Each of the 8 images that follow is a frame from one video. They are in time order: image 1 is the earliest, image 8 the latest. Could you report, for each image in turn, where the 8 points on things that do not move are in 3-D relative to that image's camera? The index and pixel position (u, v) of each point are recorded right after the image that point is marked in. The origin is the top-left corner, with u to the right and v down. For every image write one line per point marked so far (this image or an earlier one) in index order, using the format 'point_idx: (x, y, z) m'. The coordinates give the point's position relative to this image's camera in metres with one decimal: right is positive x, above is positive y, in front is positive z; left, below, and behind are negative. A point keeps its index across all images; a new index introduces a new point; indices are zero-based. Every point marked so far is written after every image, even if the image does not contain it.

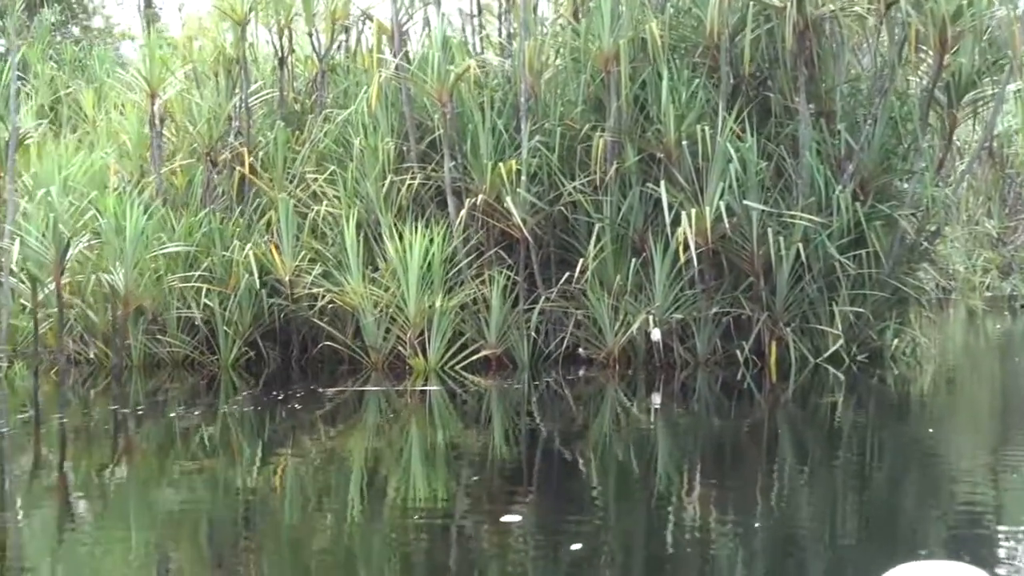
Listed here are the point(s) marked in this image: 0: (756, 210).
0: (+0.5, +0.1, +3.6) m
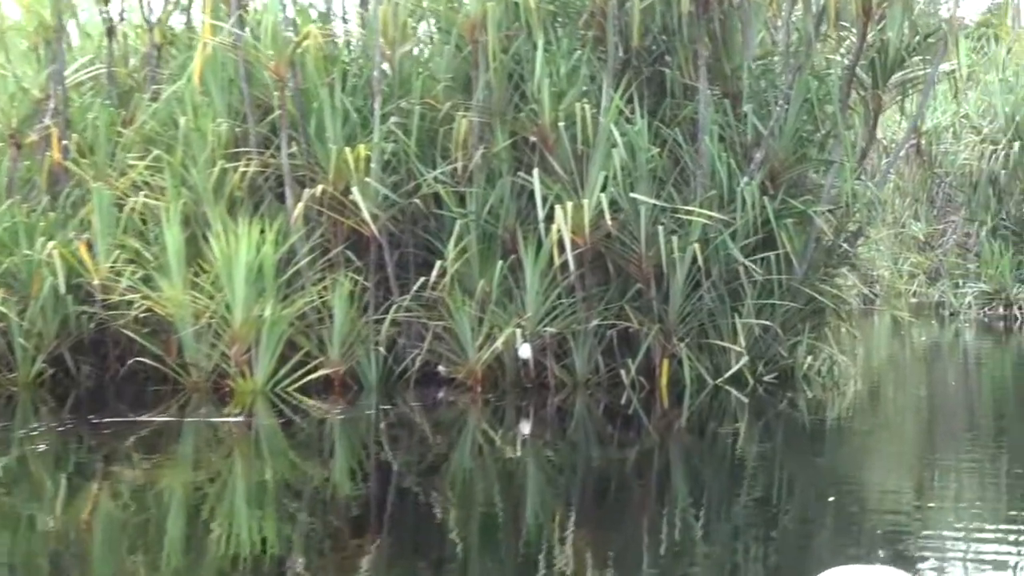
0: (+0.2, +0.1, +3.0) m
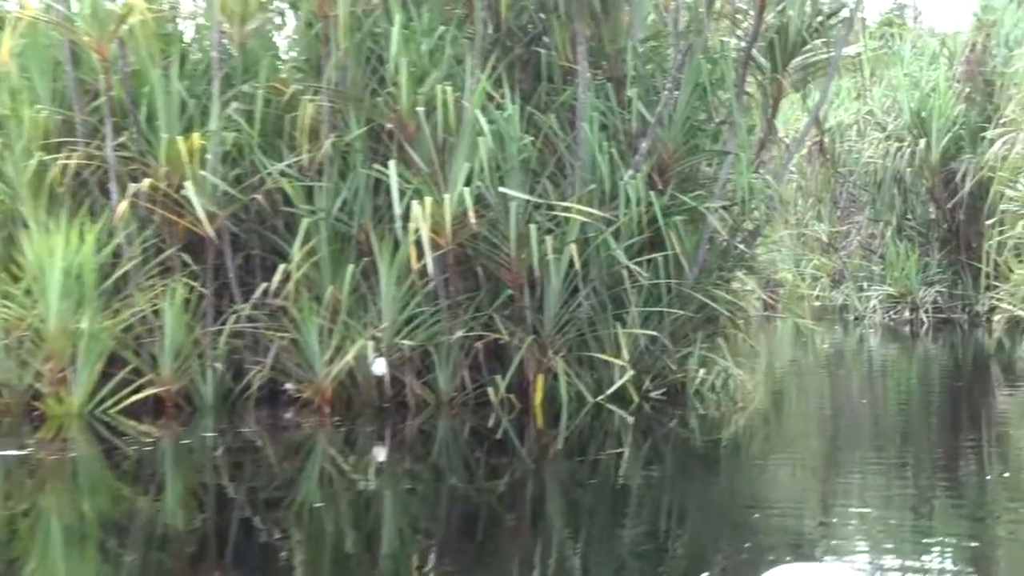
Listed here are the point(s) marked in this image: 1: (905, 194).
0: (0.0, +0.1, +2.7) m
1: (+1.5, +0.4, +7.0) m
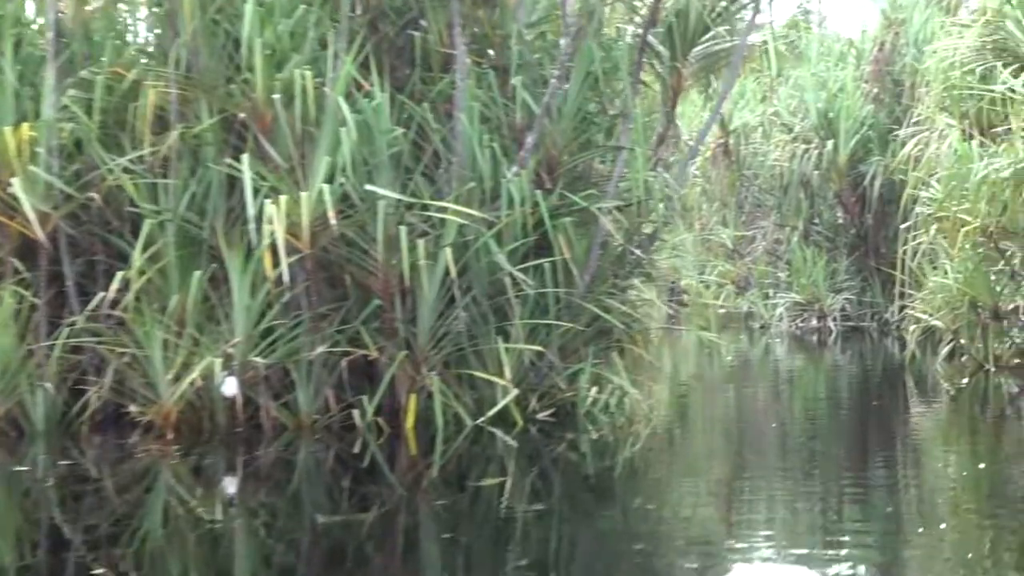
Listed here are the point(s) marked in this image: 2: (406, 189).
0: (-0.2, +0.1, +2.4) m
1: (+1.1, +0.3, +6.8) m
2: (-0.1, +0.1, +2.5) m
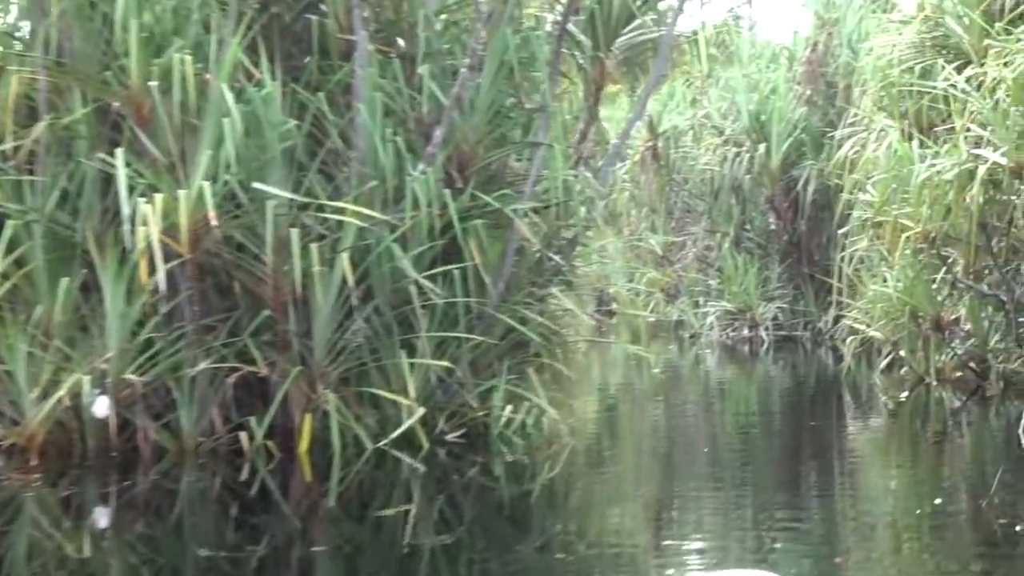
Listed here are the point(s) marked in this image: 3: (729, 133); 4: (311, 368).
0: (-0.3, +0.1, +2.1) m
1: (+0.8, +0.3, +6.6) m
2: (-0.3, +0.1, +2.3) m
3: (+0.7, +0.5, +6.5) m
4: (-0.2, -0.1, +2.2) m
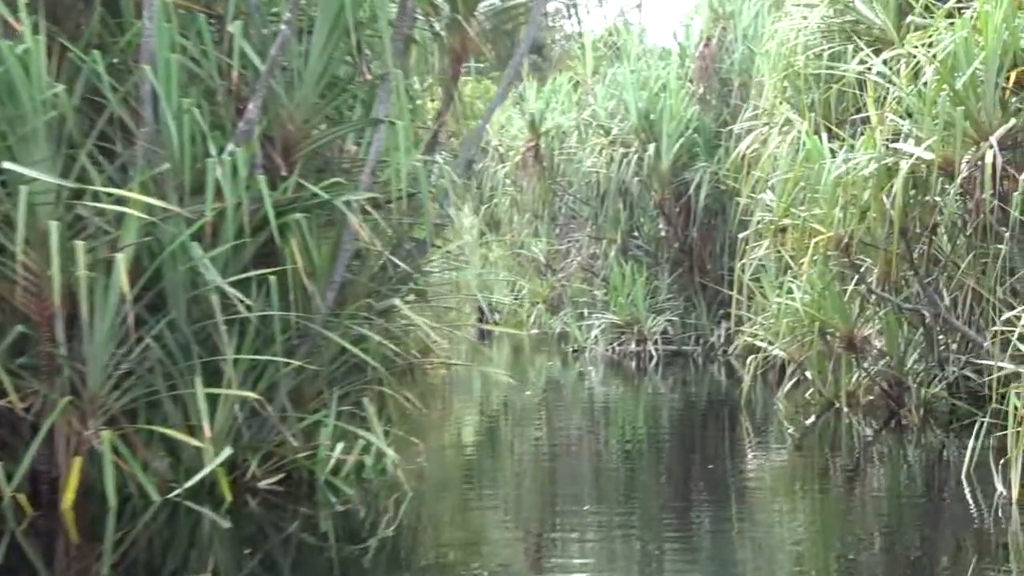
0: (-0.4, +0.1, +1.7) m
1: (+0.4, +0.3, +6.2) m
2: (-0.4, +0.1, +1.8) m
3: (+0.3, +0.5, +6.1) m
4: (-0.4, -0.1, +1.8) m
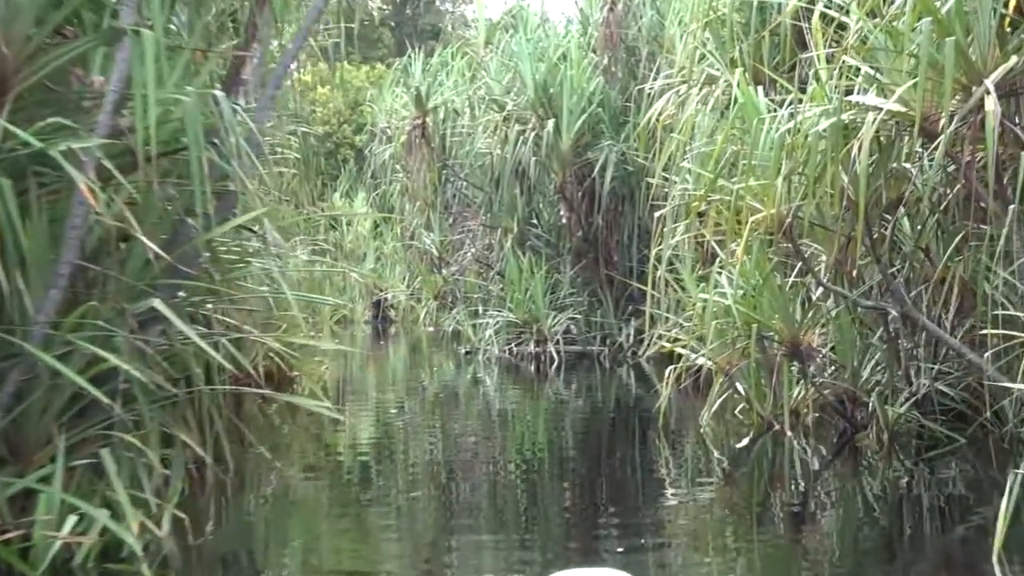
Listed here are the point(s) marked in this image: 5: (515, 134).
0: (-0.5, +0.1, +1.0) m
1: (+0.1, +0.3, +5.6) m
2: (-0.5, +0.1, +1.1) m
3: (0.0, +0.5, +5.5) m
4: (-0.5, -0.1, +1.1) m
5: (0.0, +0.4, +5.4) m
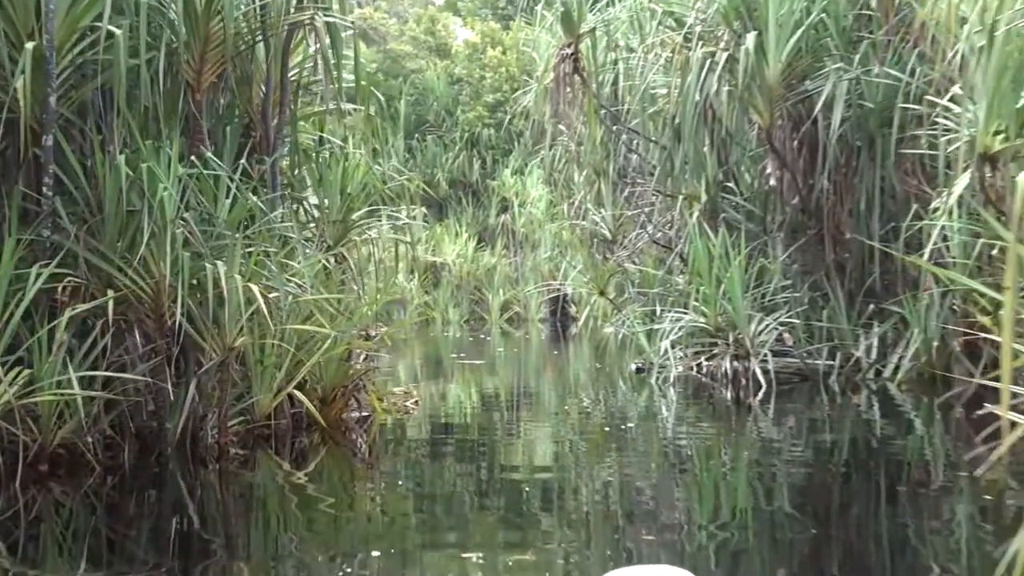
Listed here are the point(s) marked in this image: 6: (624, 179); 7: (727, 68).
0: (-0.6, +0.1, -0.5) m
1: (+0.4, +0.3, +4.0) m
2: (-0.6, +0.1, -0.4) m
3: (+0.4, +0.5, +3.9) m
4: (-0.6, -0.1, -0.4) m
5: (+0.4, +0.5, +3.8) m
6: (+0.3, +0.3, +4.8) m
7: (+0.4, +0.4, +3.8) m
